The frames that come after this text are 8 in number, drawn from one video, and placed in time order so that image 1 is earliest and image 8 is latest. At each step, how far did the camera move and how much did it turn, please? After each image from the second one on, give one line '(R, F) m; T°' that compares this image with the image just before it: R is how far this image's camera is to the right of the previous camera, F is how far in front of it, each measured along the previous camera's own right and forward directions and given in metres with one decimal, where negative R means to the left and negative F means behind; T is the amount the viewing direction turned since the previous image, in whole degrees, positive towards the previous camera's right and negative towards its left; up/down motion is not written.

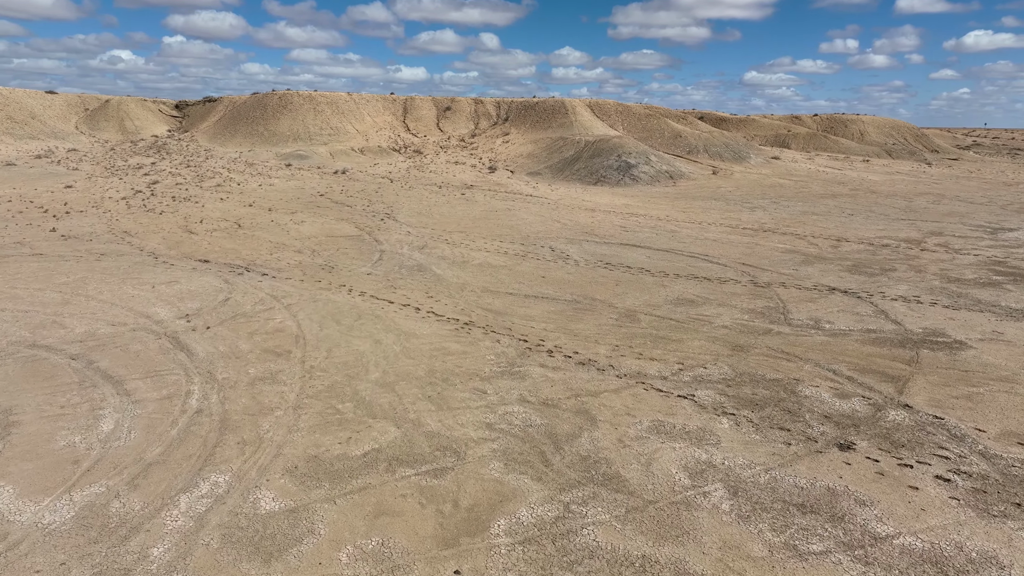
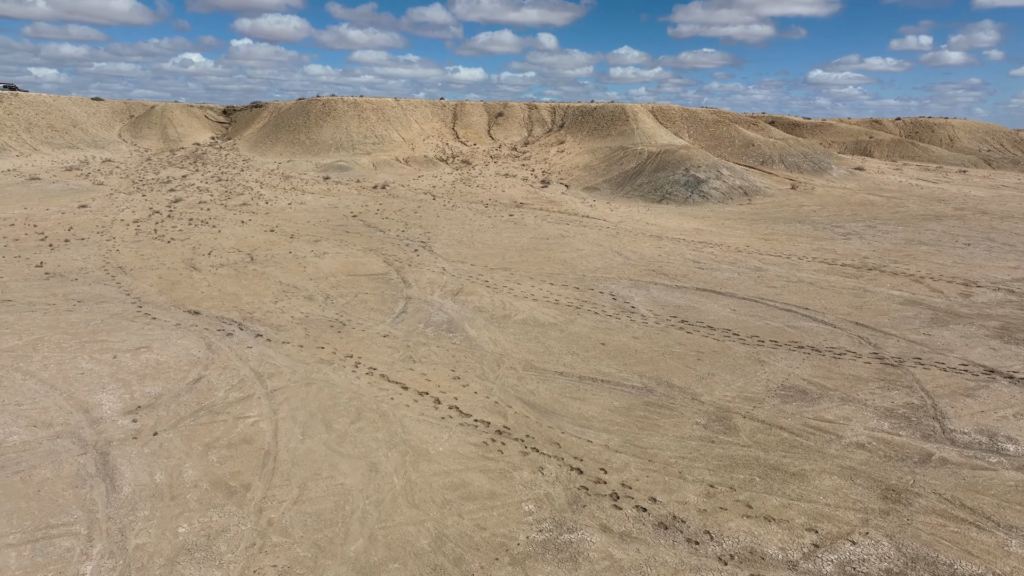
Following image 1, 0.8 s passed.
(0.0, +3.5) m; -4°
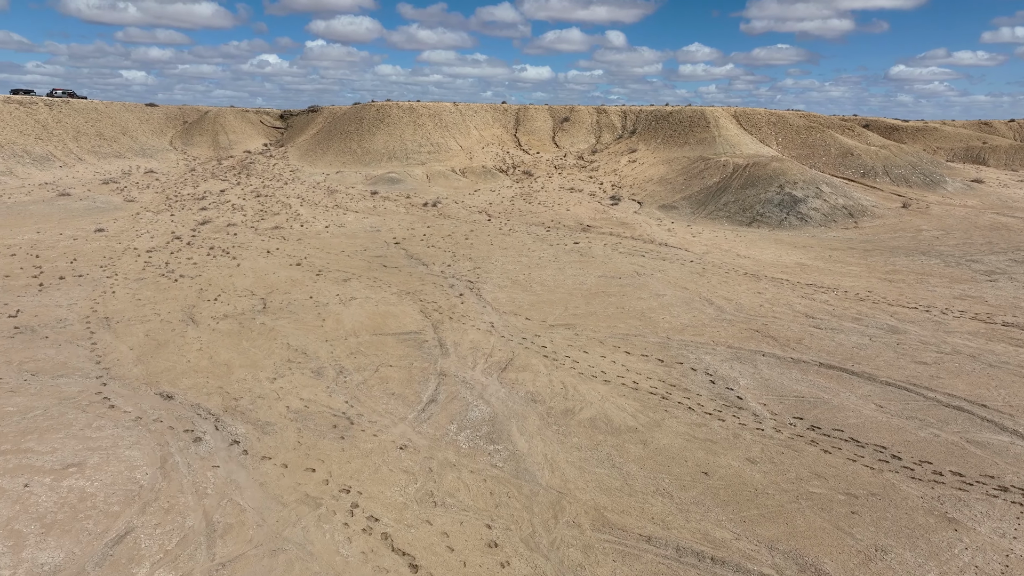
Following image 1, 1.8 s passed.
(-0.1, +3.9) m; -5°
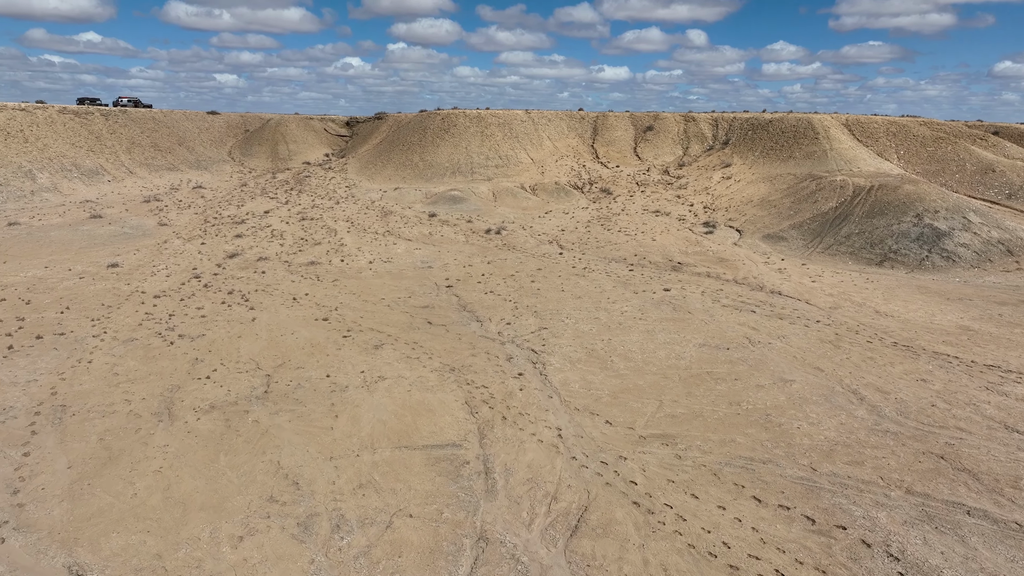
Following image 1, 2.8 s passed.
(-0.1, +4.3) m; -6°
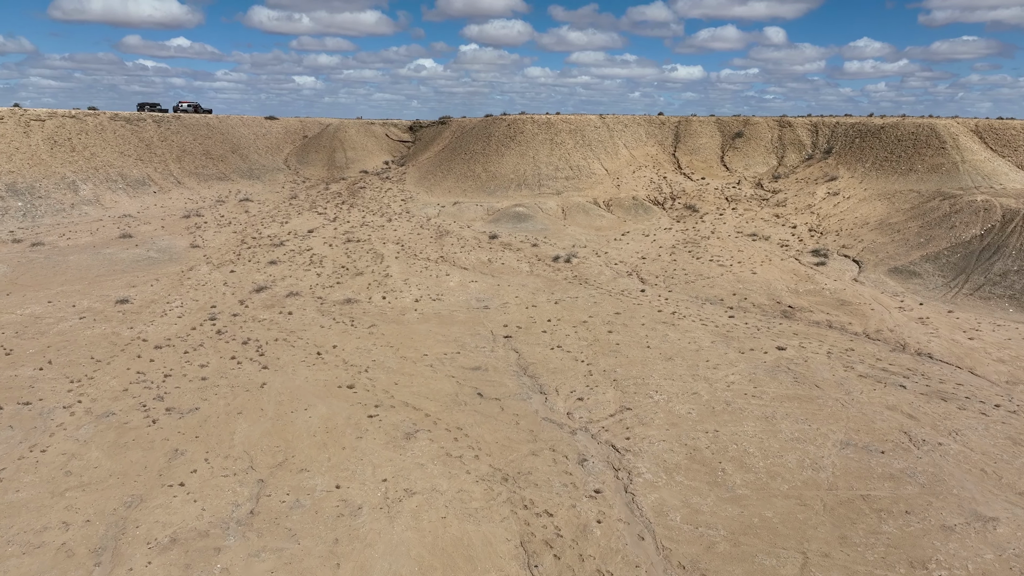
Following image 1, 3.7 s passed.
(-0.2, +3.7) m; -5°
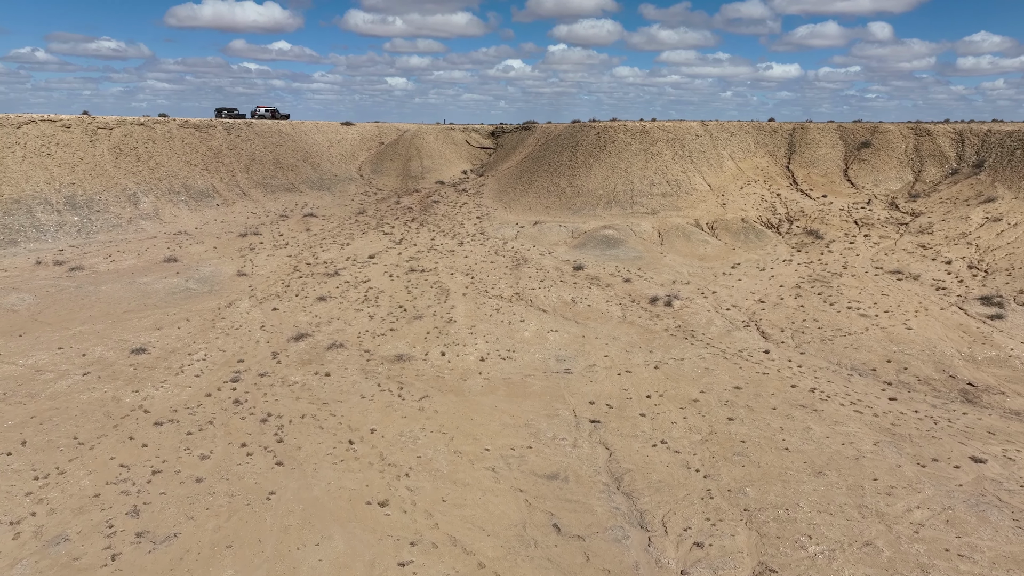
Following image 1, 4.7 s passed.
(-0.2, +3.7) m; -7°
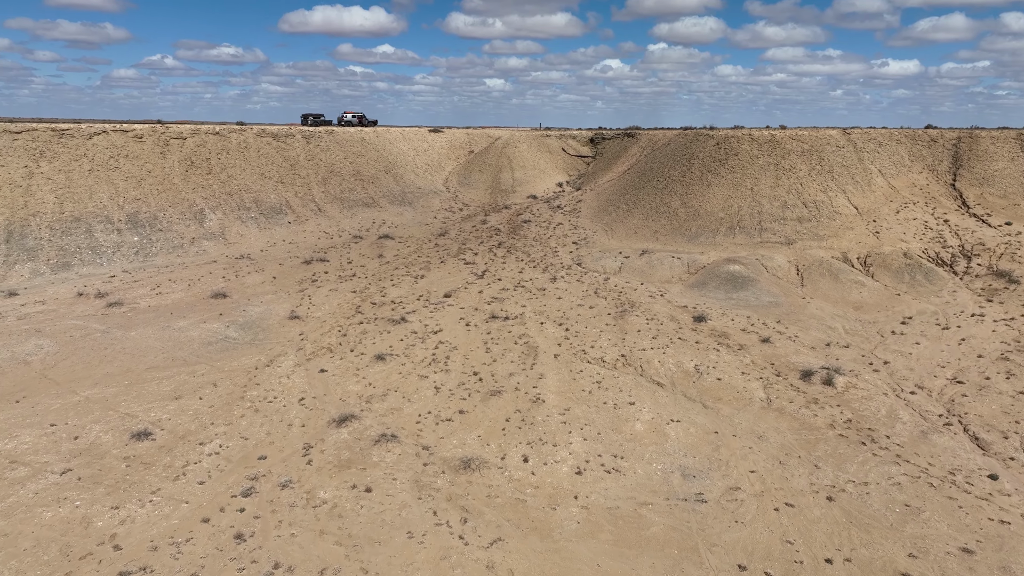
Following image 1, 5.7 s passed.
(-0.3, +4.2) m; -7°
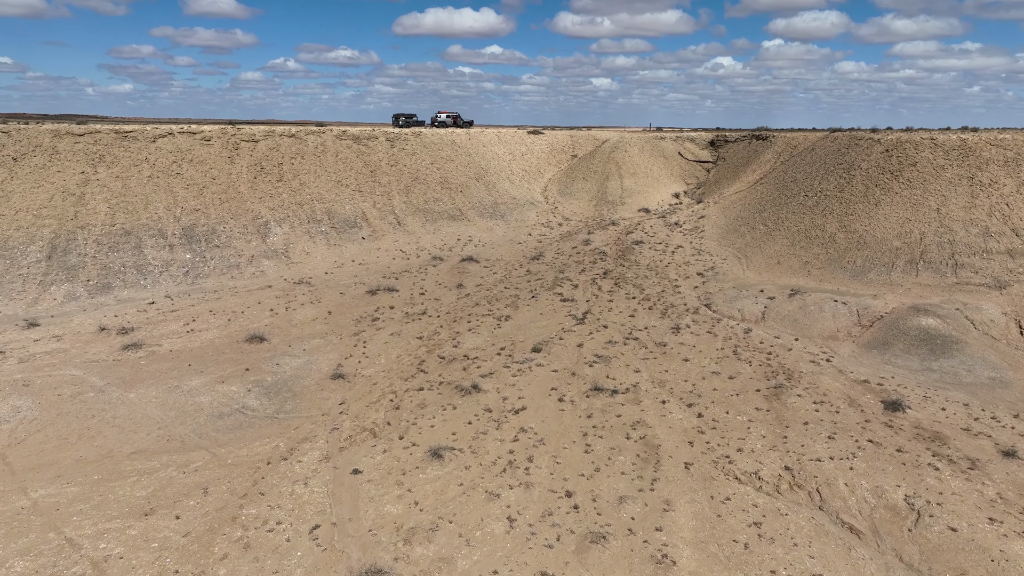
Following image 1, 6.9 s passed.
(-0.3, +4.7) m; -8°
